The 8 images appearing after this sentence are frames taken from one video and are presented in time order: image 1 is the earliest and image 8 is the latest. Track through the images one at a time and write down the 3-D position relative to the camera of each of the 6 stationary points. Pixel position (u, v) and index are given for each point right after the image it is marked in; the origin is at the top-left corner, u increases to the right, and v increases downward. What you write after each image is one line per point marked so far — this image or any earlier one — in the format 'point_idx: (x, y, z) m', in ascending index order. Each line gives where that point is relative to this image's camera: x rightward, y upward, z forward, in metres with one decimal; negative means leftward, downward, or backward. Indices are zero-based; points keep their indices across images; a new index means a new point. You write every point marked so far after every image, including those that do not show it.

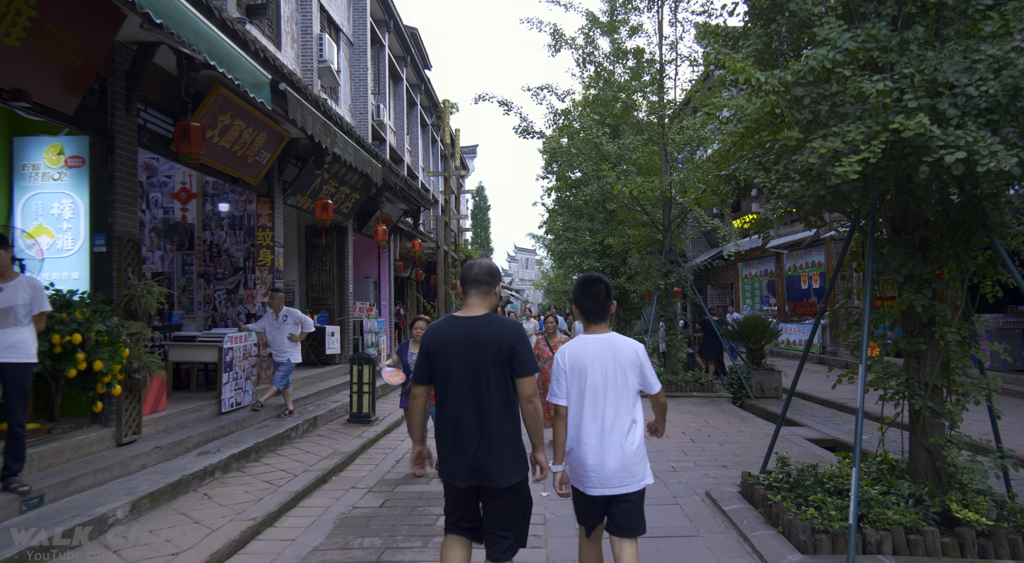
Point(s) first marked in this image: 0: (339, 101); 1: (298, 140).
0: (-3.5, +3.7, +14.5) m
1: (-2.8, +1.9, +9.2) m
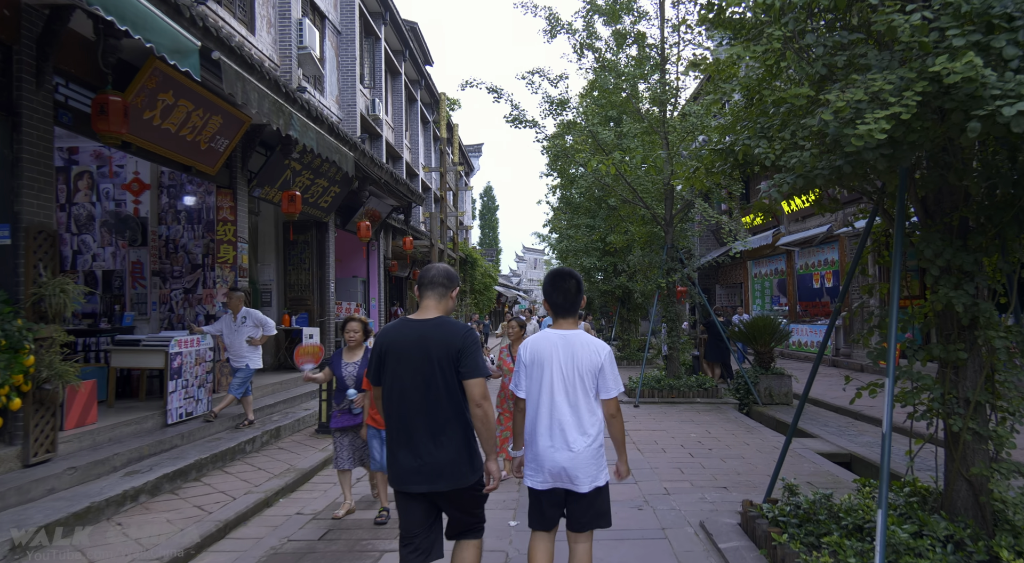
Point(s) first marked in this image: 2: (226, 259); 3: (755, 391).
0: (-3.7, +3.7, +13.8) m
1: (-3.0, +1.9, +8.5) m
2: (-3.4, +0.3, +8.2) m
3: (+3.8, -1.7, +10.8) m
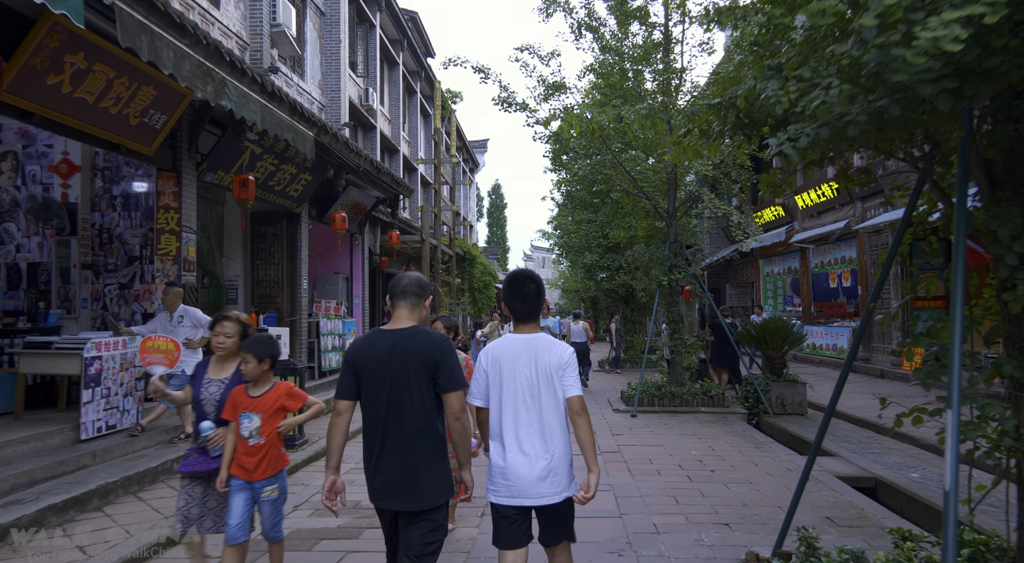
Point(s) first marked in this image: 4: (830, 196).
0: (-3.8, +3.8, +12.9) m
1: (-3.2, +1.9, +7.6) m
2: (-3.6, +0.3, +7.3) m
3: (+3.6, -1.7, +9.8) m
4: (+7.3, +2.0, +16.0) m
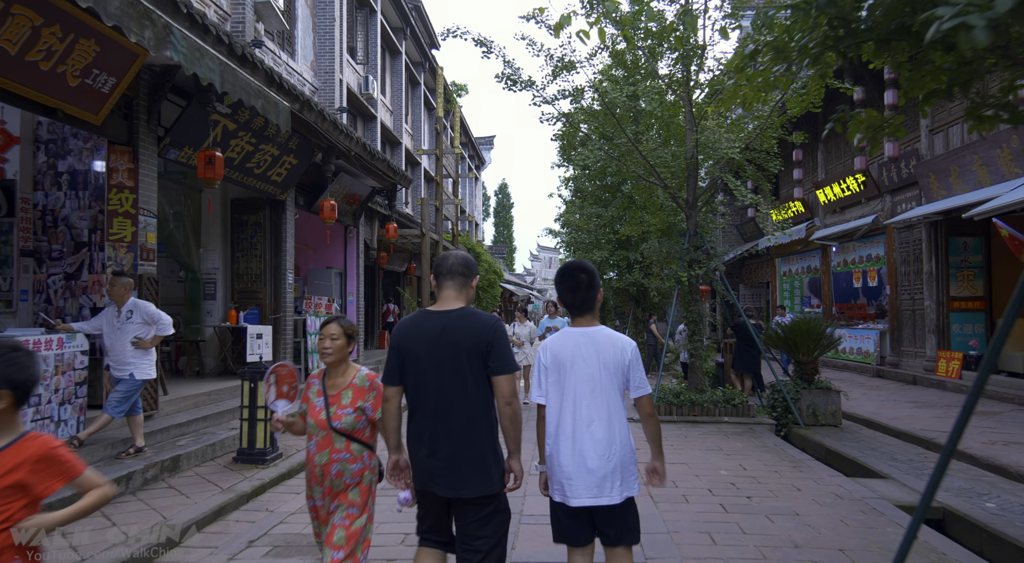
0: (-3.7, +3.9, +12.0) m
1: (-3.2, +2.0, +6.7) m
2: (-3.6, +0.4, +6.4) m
3: (+3.6, -1.6, +8.8) m
4: (+7.4, +2.0, +15.0) m
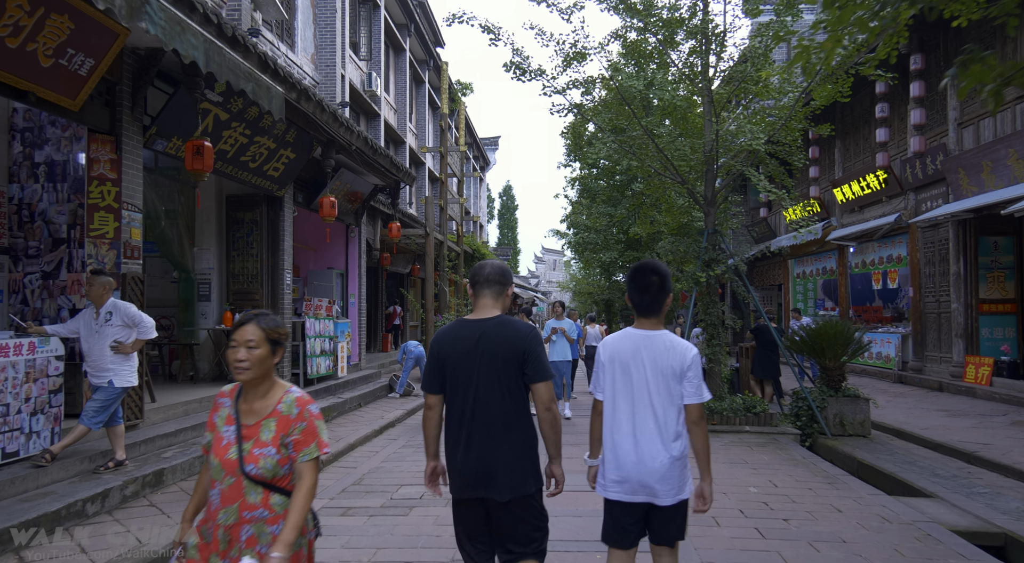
0: (-3.6, +3.9, +11.5) m
1: (-3.1, +2.0, +6.2) m
2: (-3.5, +0.4, +5.9) m
3: (+3.7, -1.6, +8.3) m
4: (+7.5, +1.9, +14.5) m
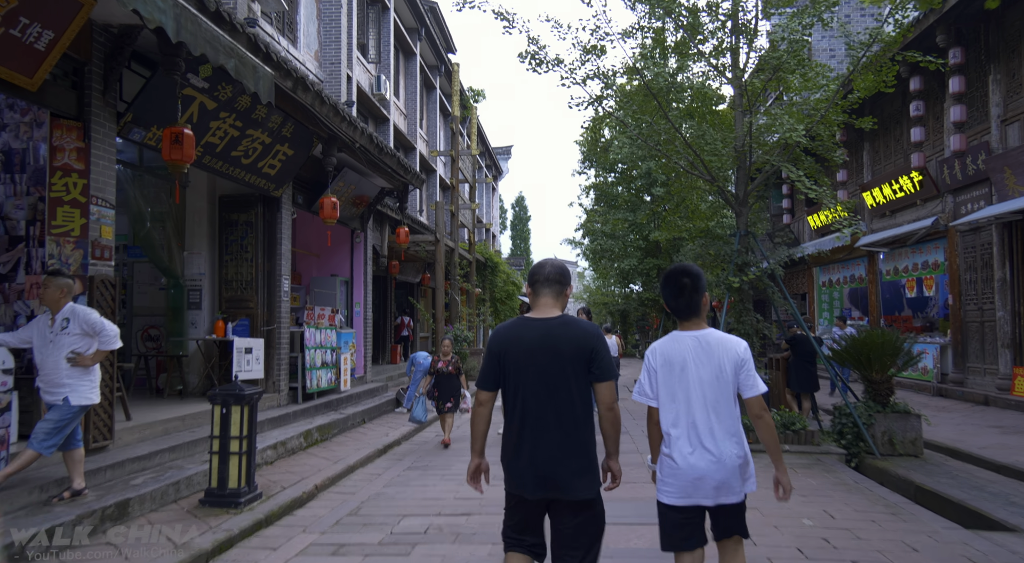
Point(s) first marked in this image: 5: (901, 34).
0: (-3.4, +3.7, +10.9) m
1: (-3.0, +2.0, +5.6) m
2: (-3.4, +0.4, +5.2) m
3: (+3.9, -1.7, +7.5) m
4: (+7.8, +1.8, +13.7) m
5: (+4.3, +2.8, +7.8) m
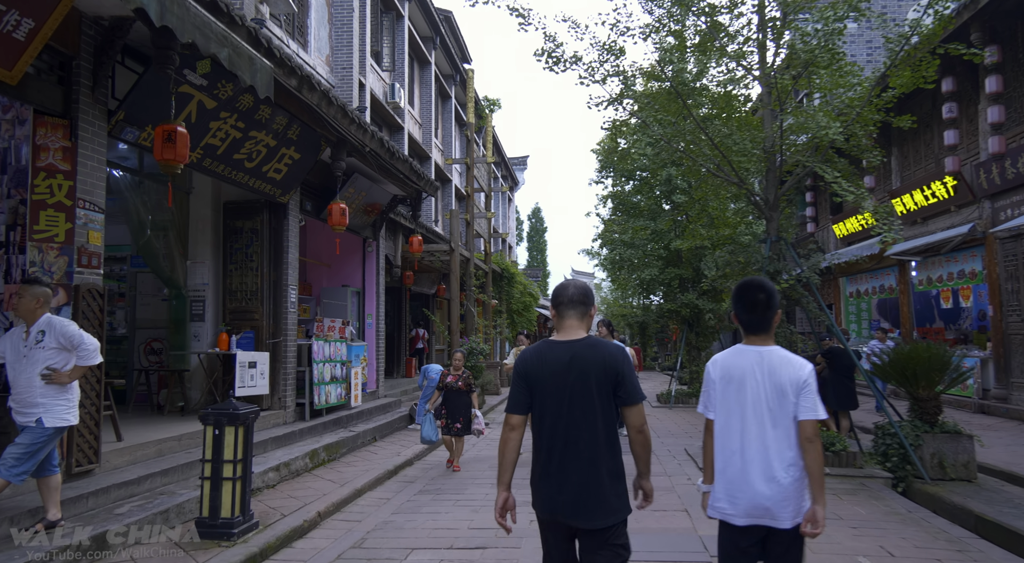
0: (-3.1, +3.6, +10.6) m
1: (-2.8, +1.9, +5.2) m
2: (-3.2, +0.3, +4.9) m
3: (+4.1, -1.8, +6.9) m
4: (+8.1, +1.6, +13.0) m
5: (+4.5, +2.7, +7.3) m
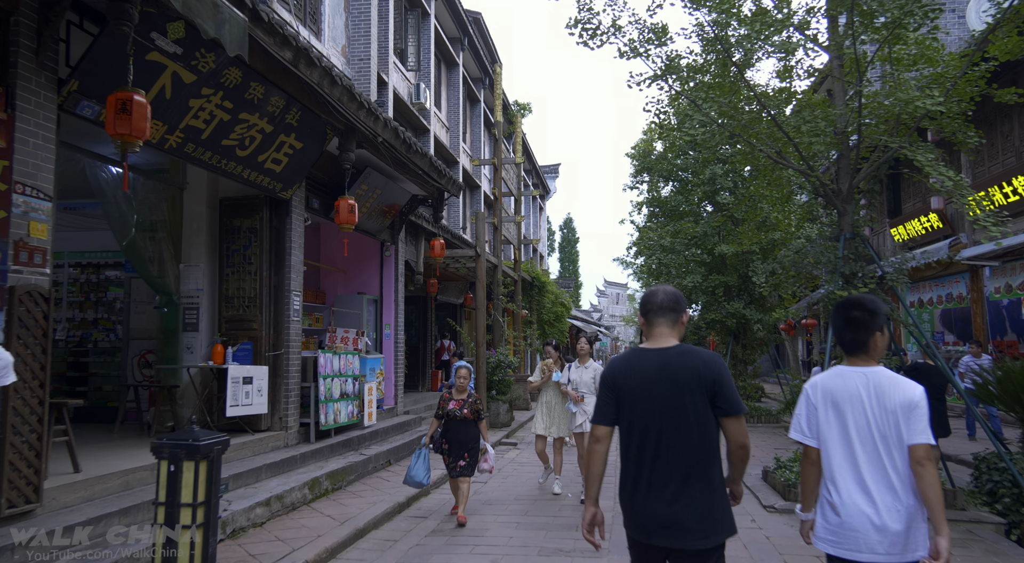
0: (-2.7, +3.5, +9.8) m
1: (-2.7, +1.9, +4.4) m
2: (-3.1, +0.3, +4.0) m
3: (+4.3, -1.8, +5.7) m
4: (+8.6, +1.5, +11.7) m
5: (+4.8, +2.6, +6.1) m
